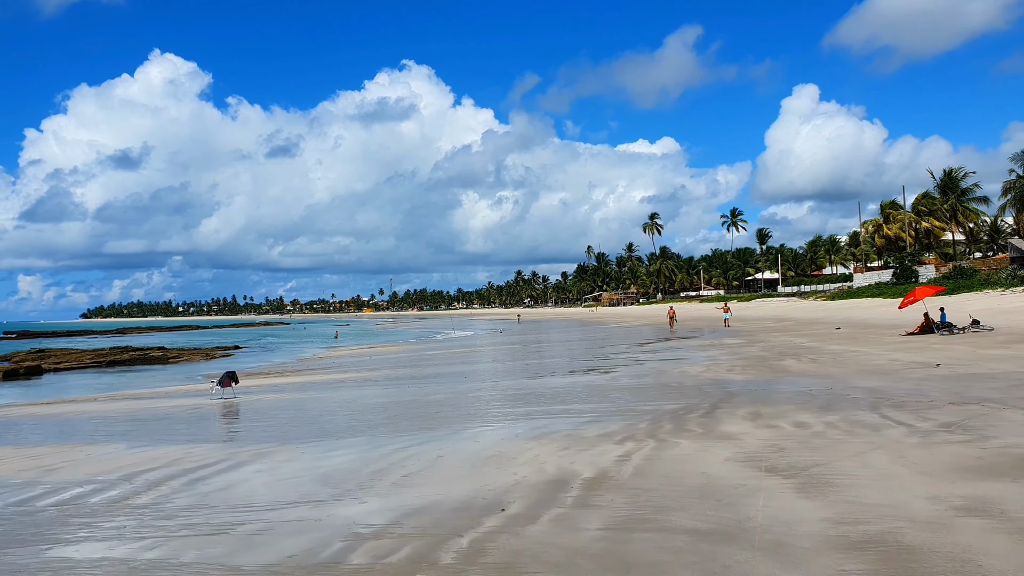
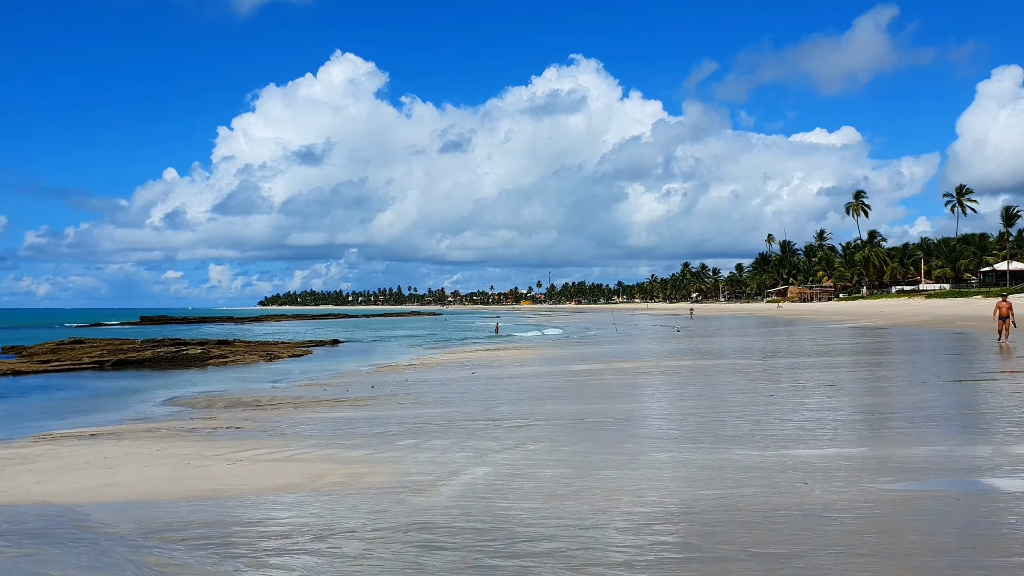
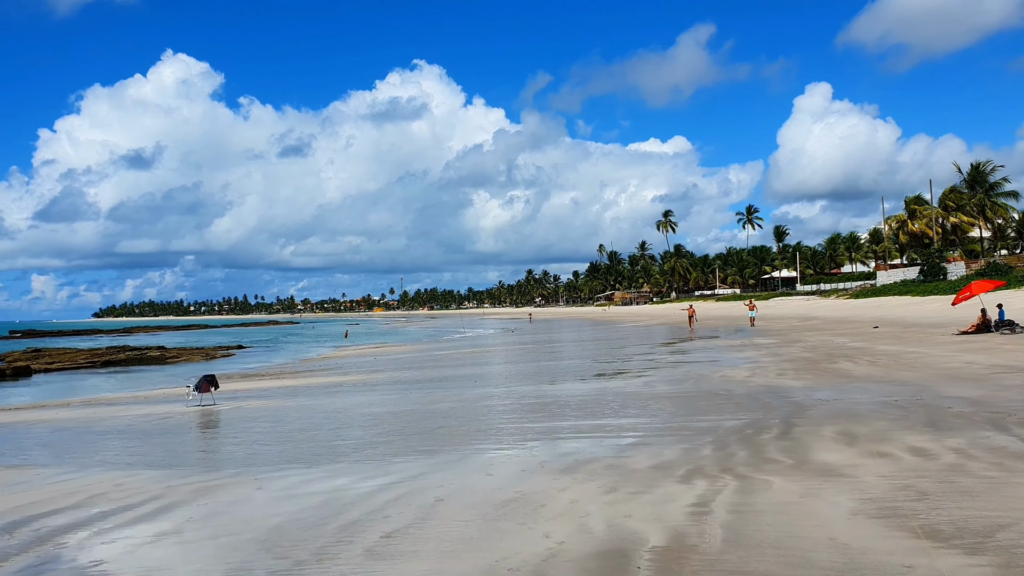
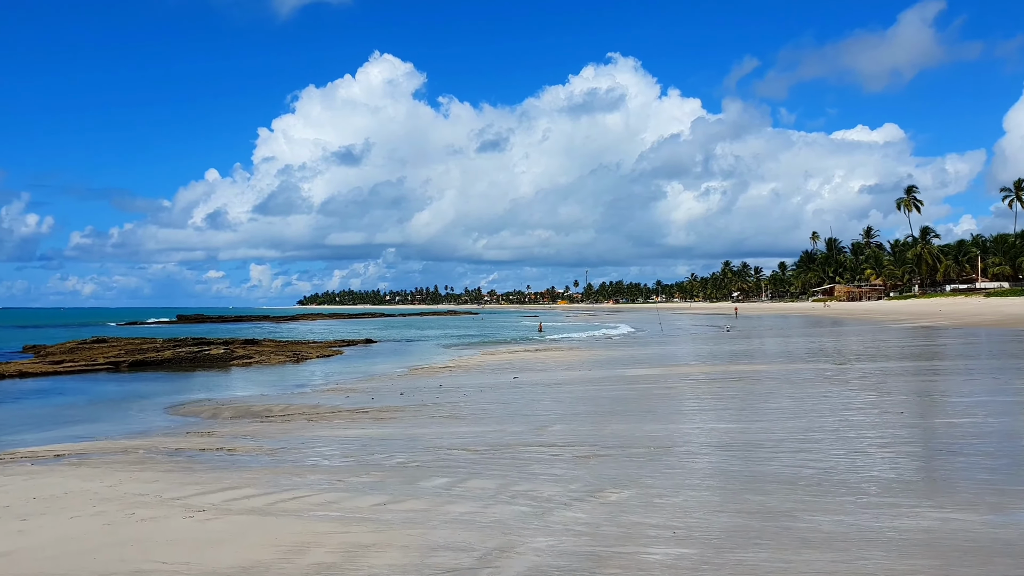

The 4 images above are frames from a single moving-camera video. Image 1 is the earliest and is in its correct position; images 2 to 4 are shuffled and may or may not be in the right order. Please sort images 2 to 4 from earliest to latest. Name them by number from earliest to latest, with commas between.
3, 2, 4
